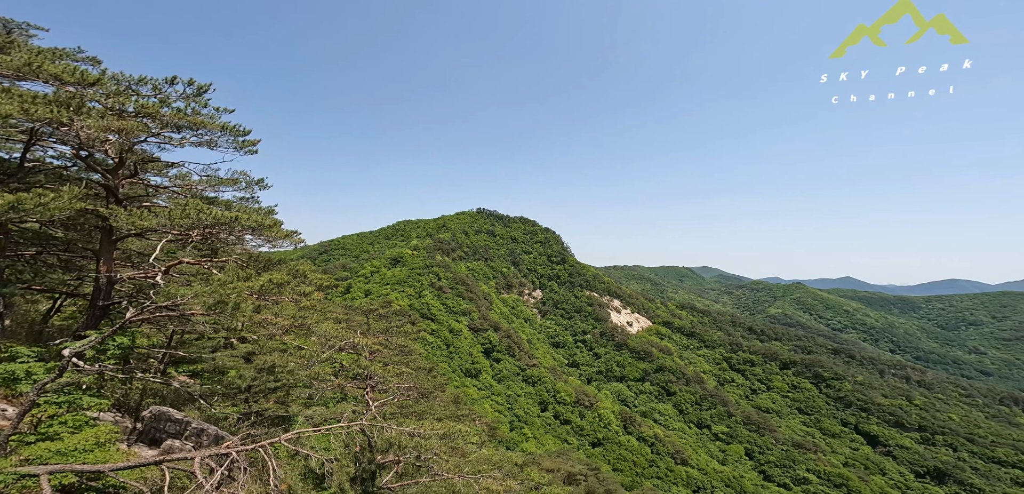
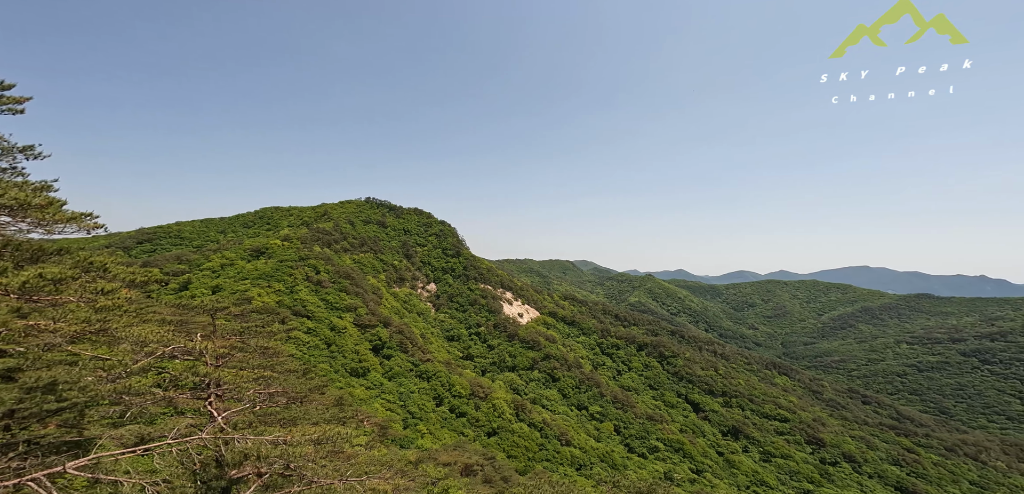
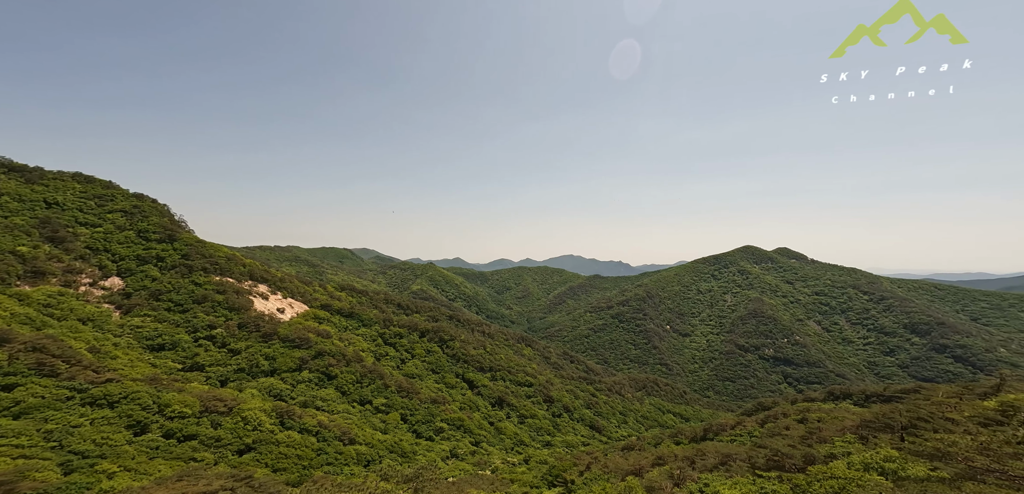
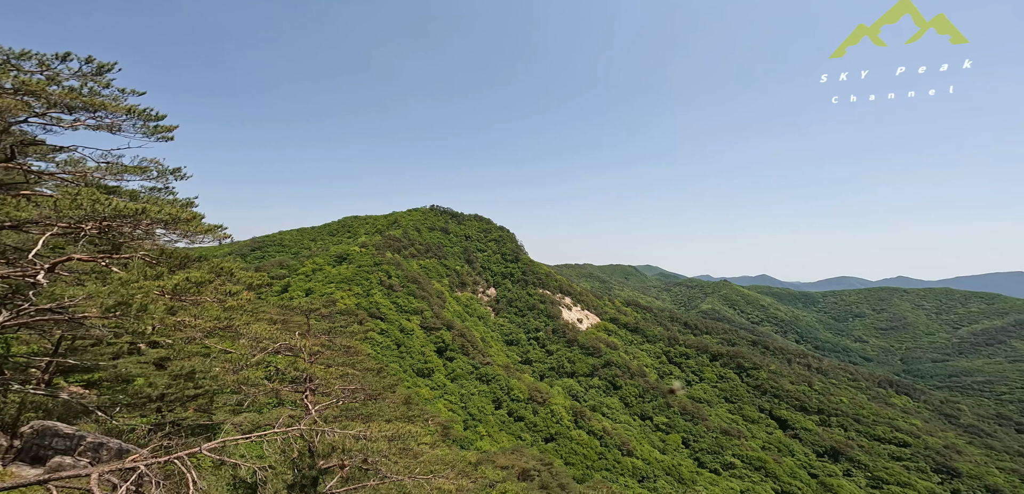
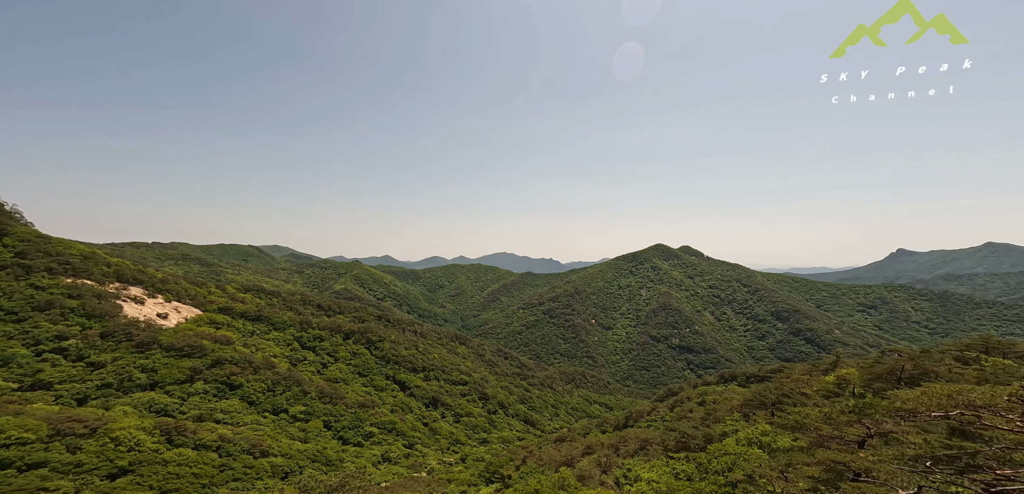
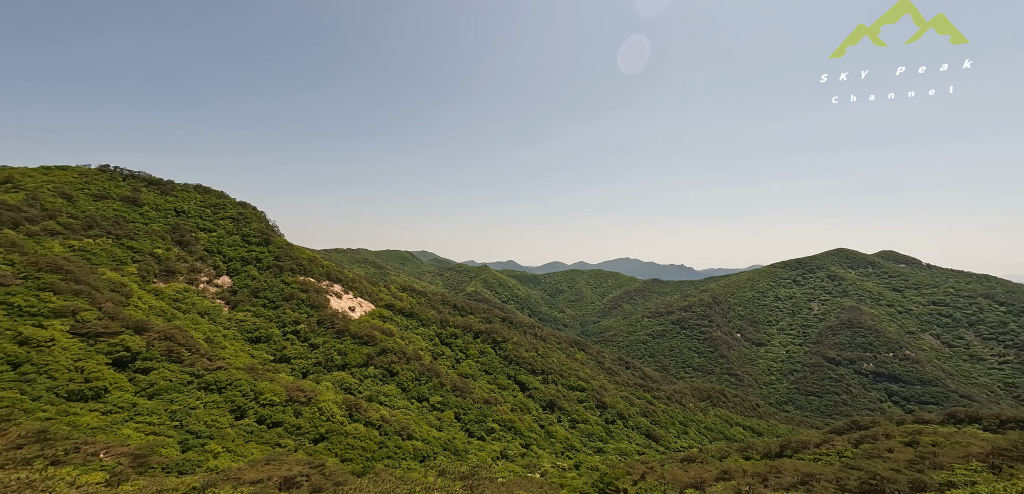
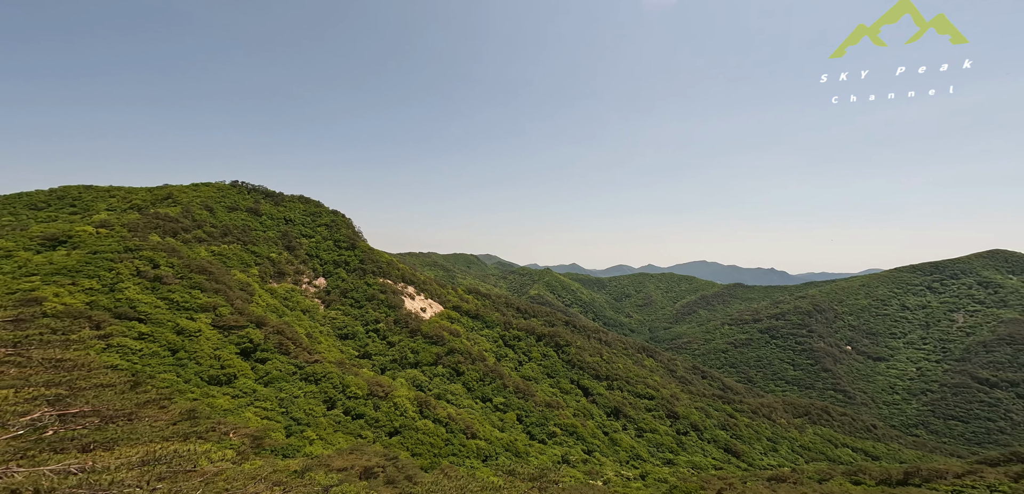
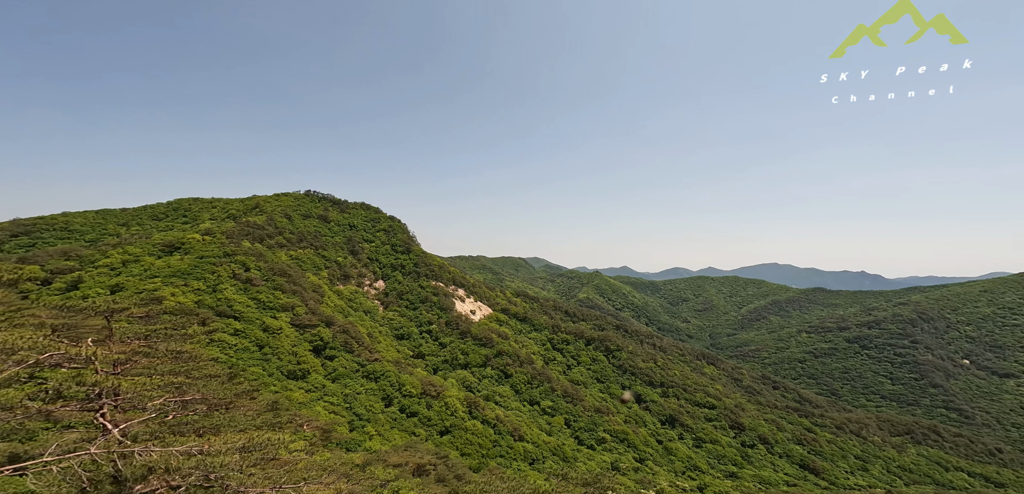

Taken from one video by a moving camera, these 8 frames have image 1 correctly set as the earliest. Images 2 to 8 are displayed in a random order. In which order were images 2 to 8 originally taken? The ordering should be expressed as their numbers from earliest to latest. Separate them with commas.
4, 2, 8, 7, 6, 3, 5
